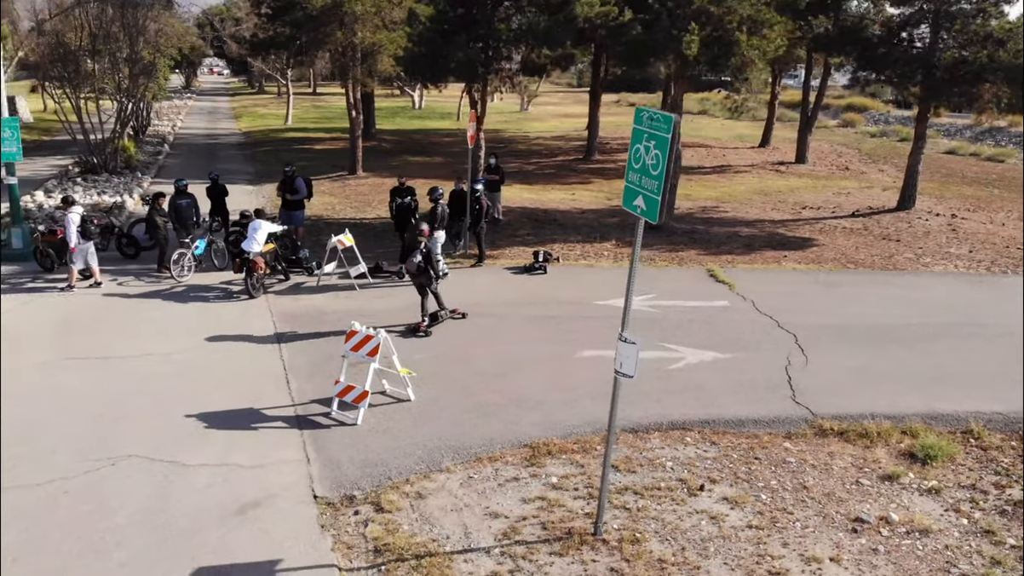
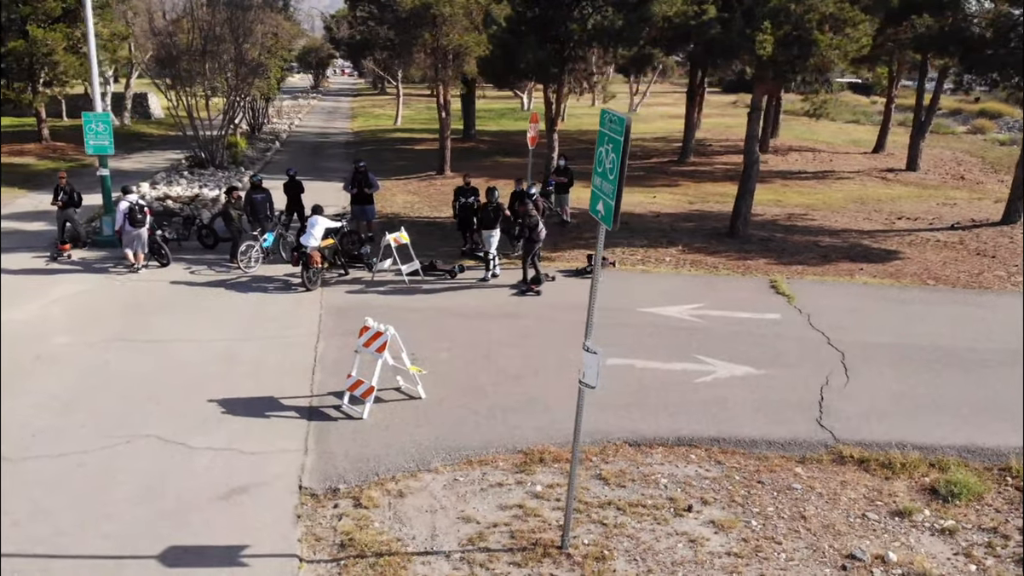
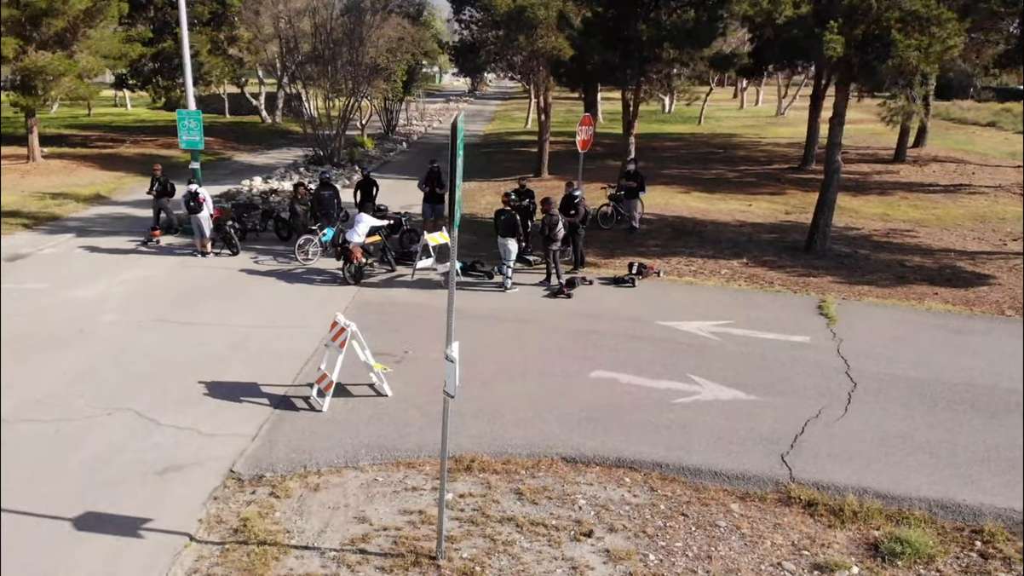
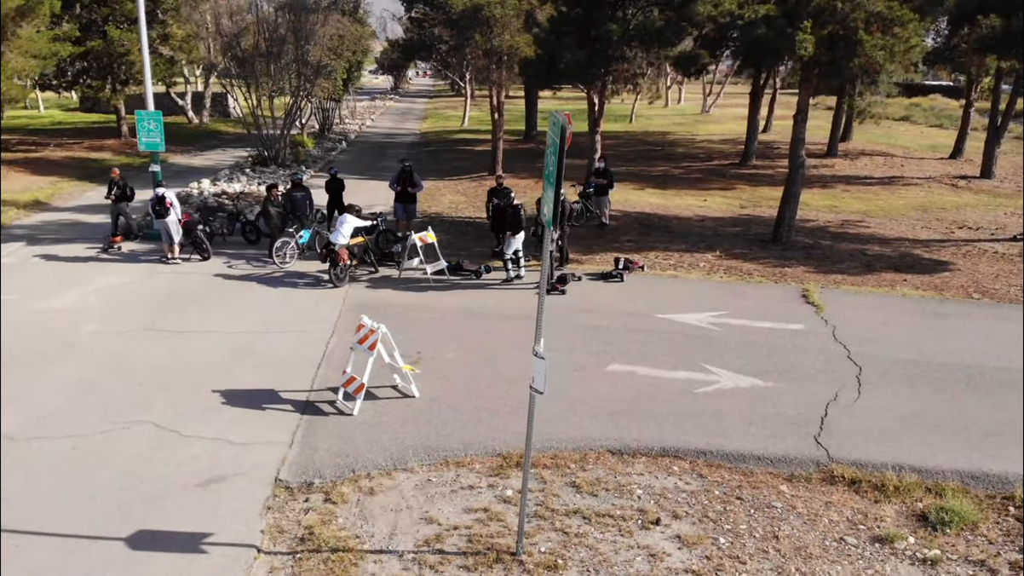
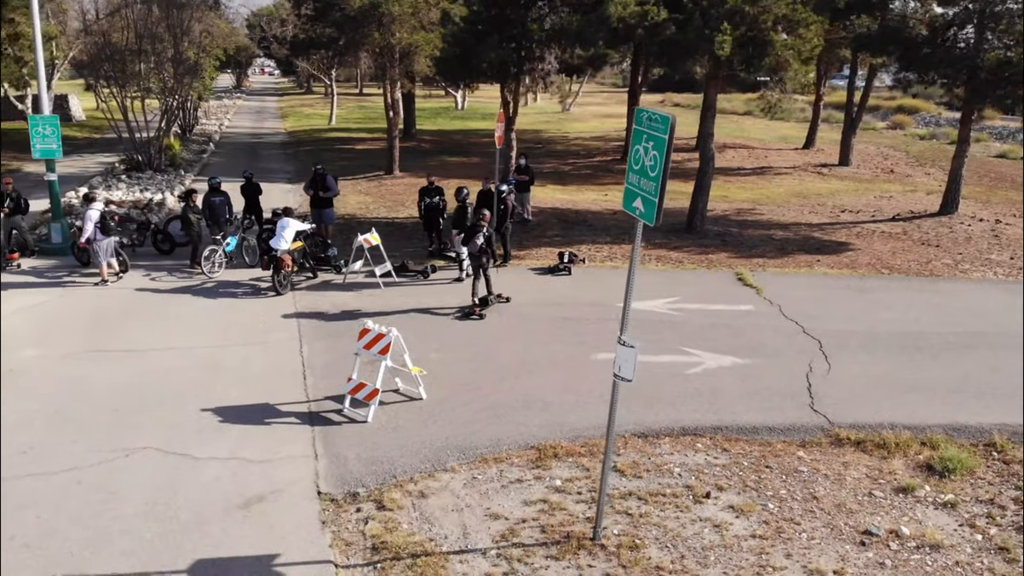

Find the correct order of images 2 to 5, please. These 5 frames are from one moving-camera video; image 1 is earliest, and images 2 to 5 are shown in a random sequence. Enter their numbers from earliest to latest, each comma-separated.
5, 2, 4, 3
